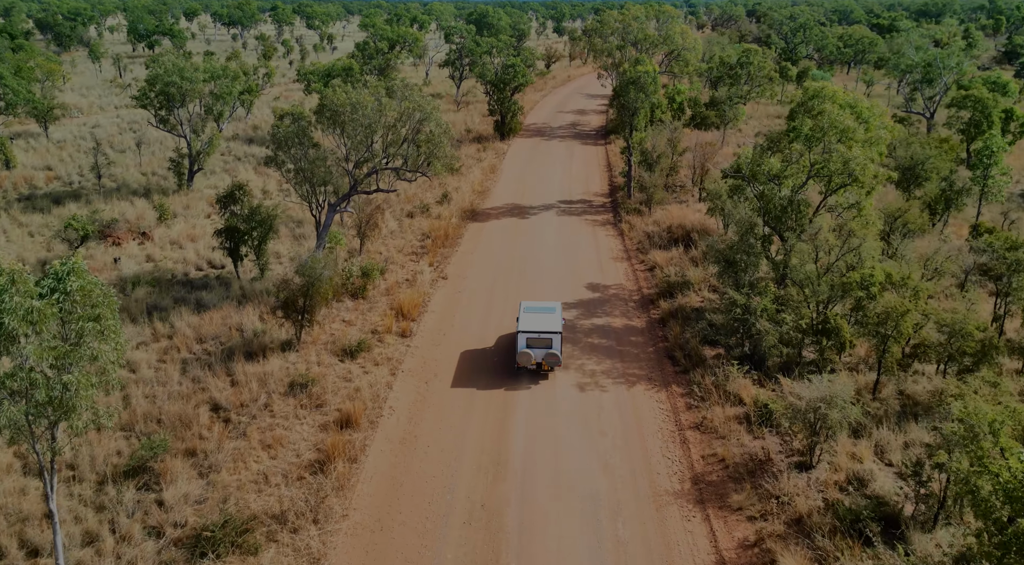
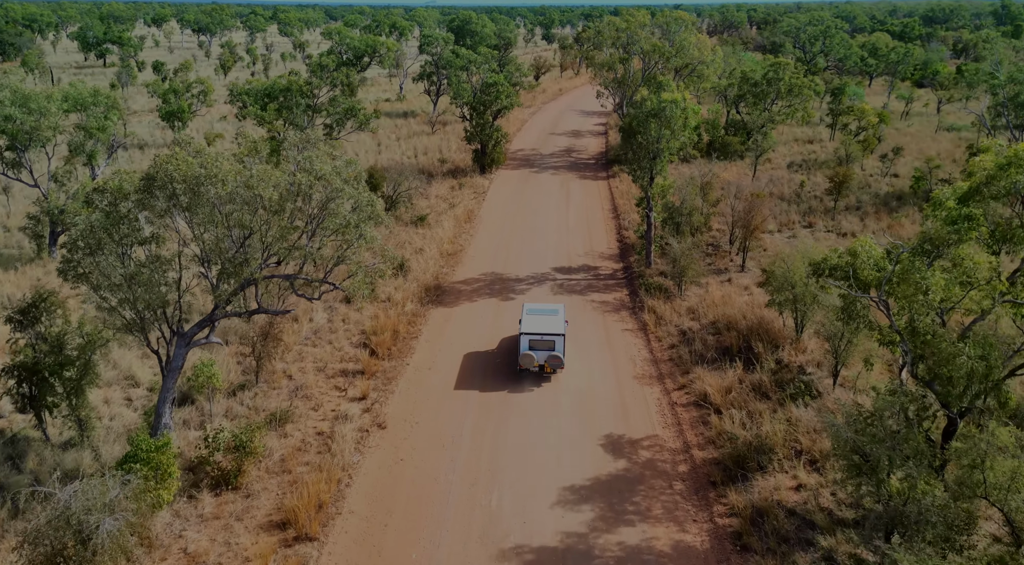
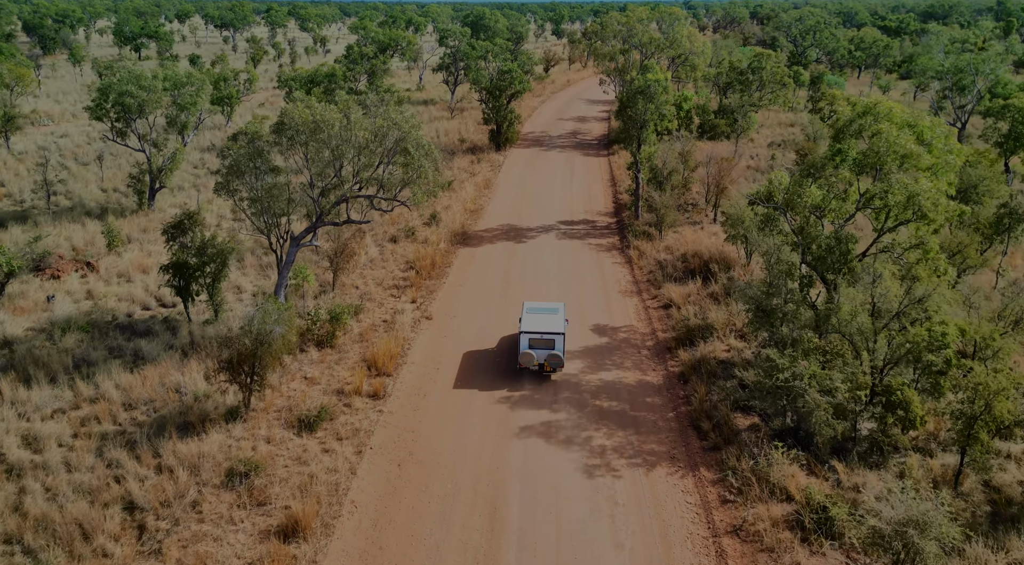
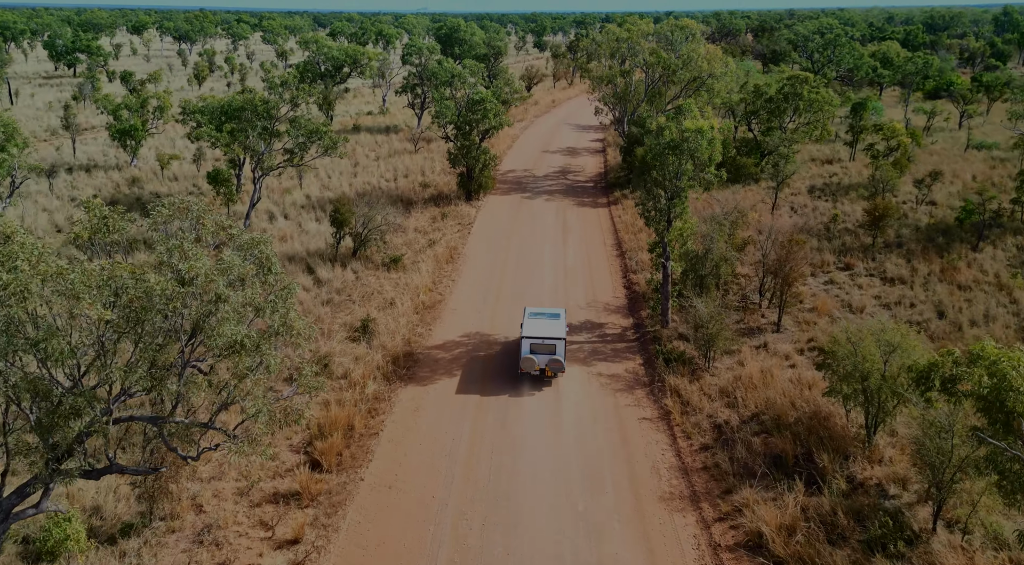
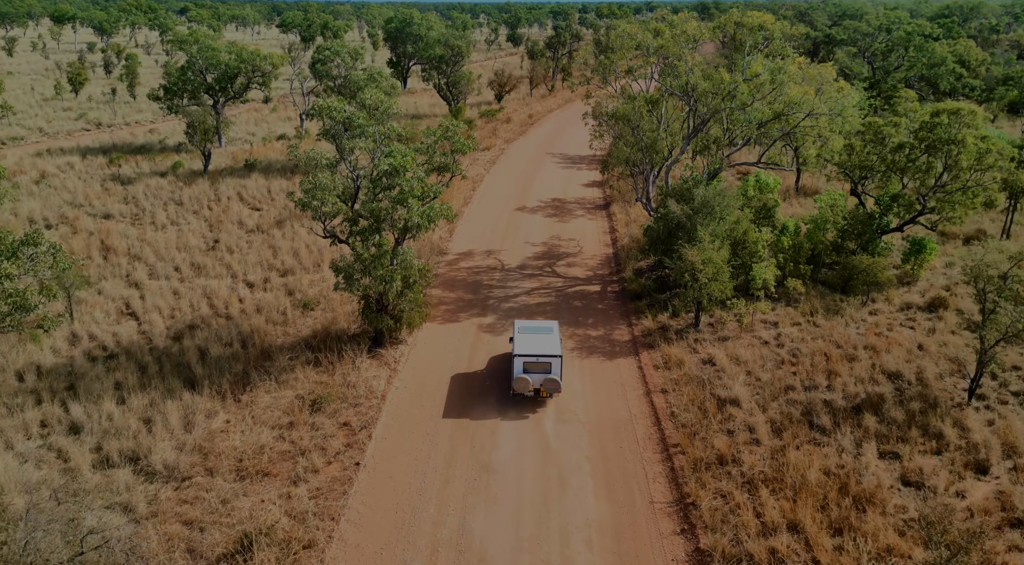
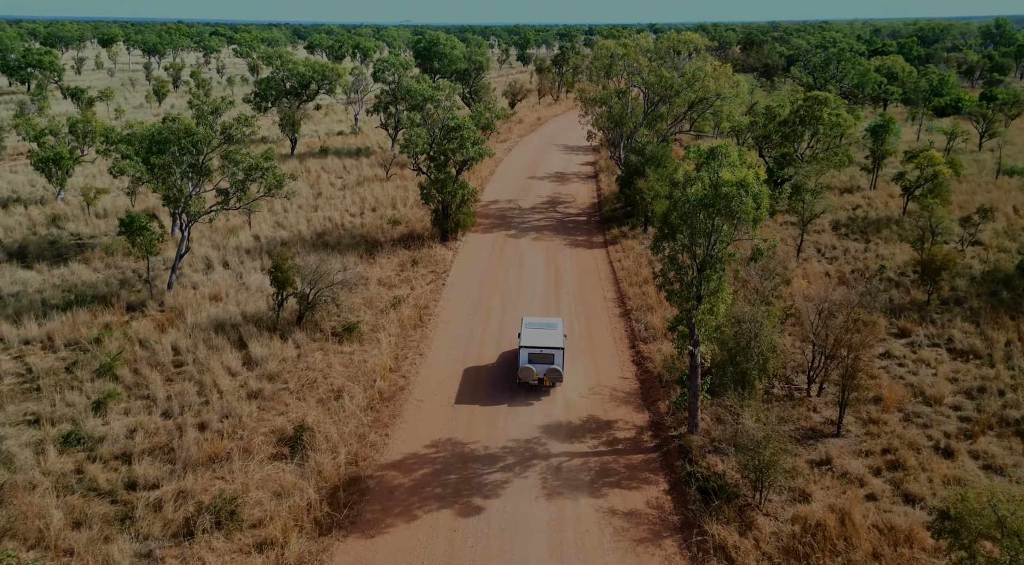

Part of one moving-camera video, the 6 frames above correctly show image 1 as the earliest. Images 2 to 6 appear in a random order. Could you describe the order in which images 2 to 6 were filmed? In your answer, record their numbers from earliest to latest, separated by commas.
3, 2, 4, 6, 5
